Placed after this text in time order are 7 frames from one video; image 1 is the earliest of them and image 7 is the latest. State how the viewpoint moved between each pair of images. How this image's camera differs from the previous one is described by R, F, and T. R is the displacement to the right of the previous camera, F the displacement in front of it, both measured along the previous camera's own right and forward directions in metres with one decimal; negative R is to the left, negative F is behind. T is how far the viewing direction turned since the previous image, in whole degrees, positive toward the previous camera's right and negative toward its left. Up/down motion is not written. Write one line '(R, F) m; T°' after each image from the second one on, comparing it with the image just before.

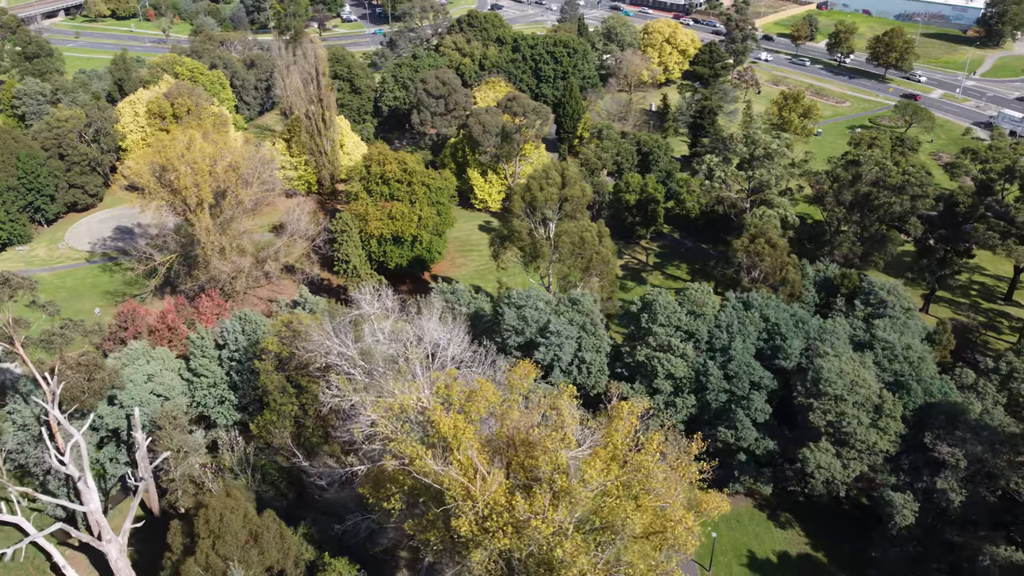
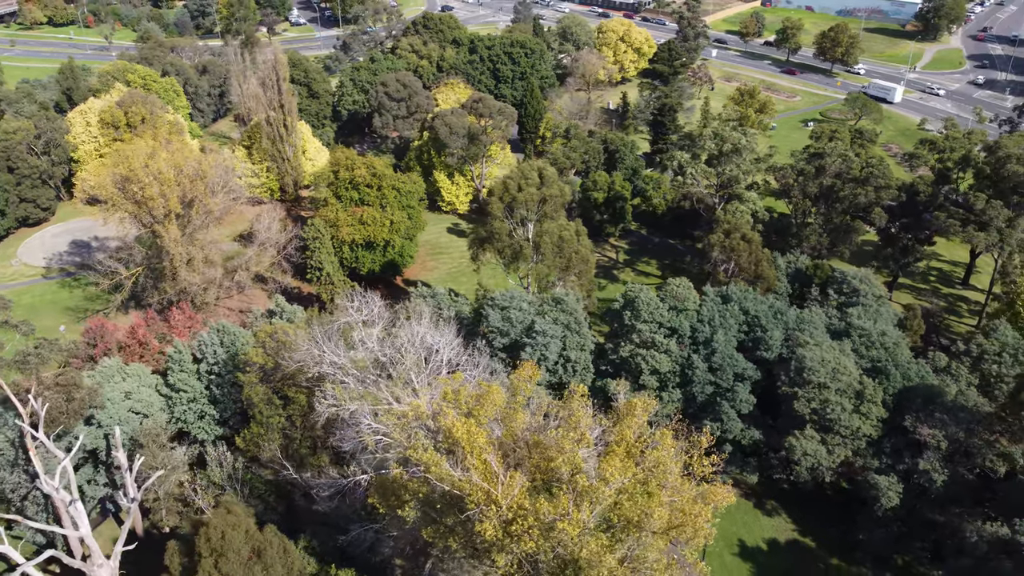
(-0.7, +0.1) m; +3°
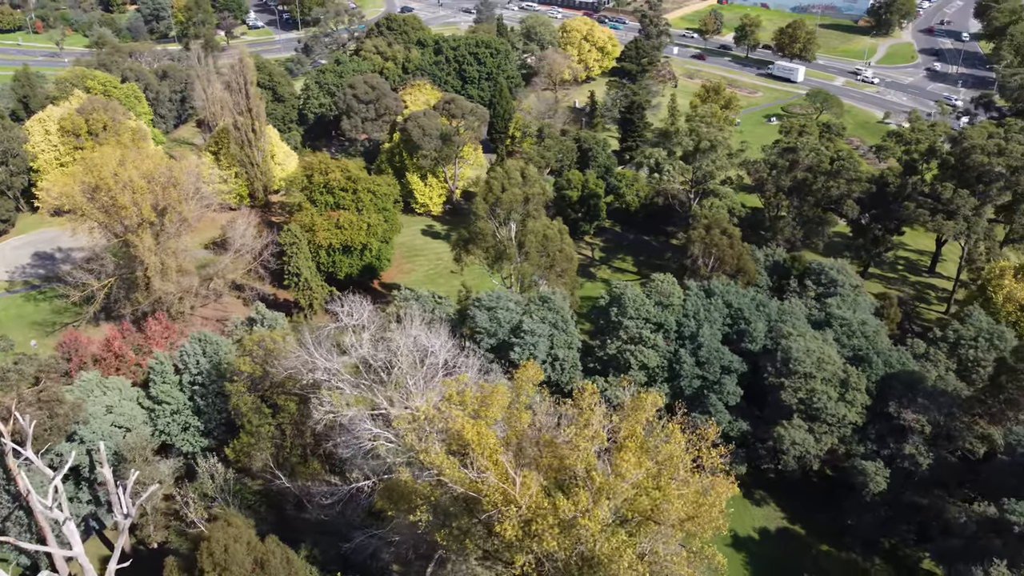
(-0.6, +0.1) m; +2°
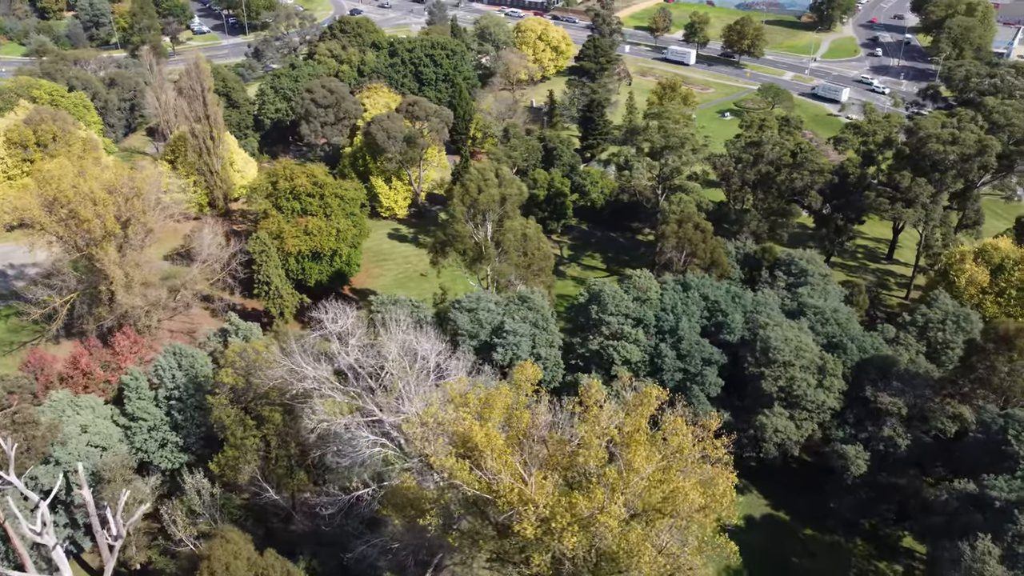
(-0.6, +0.1) m; +3°
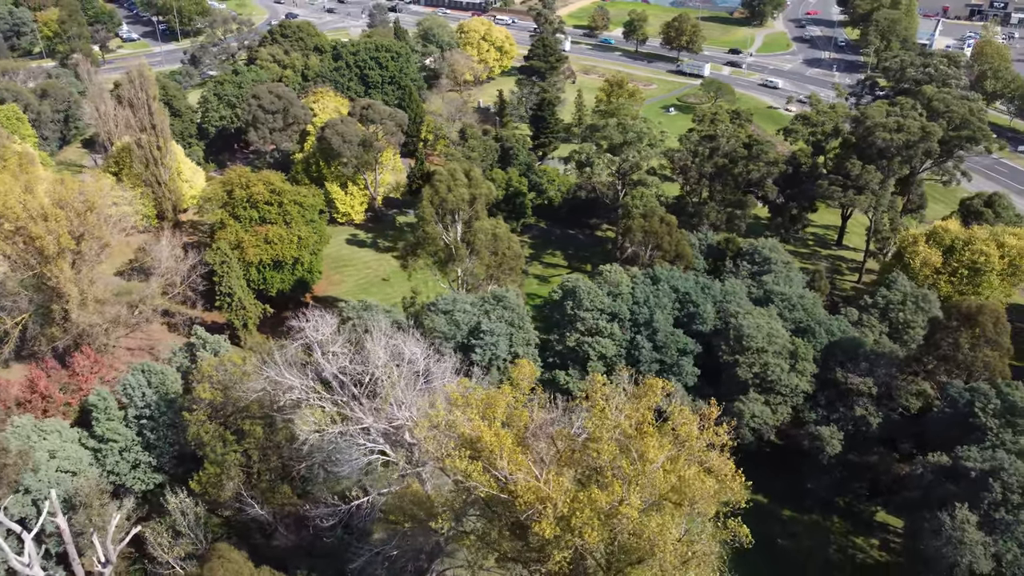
(-0.7, 0.0) m; +4°
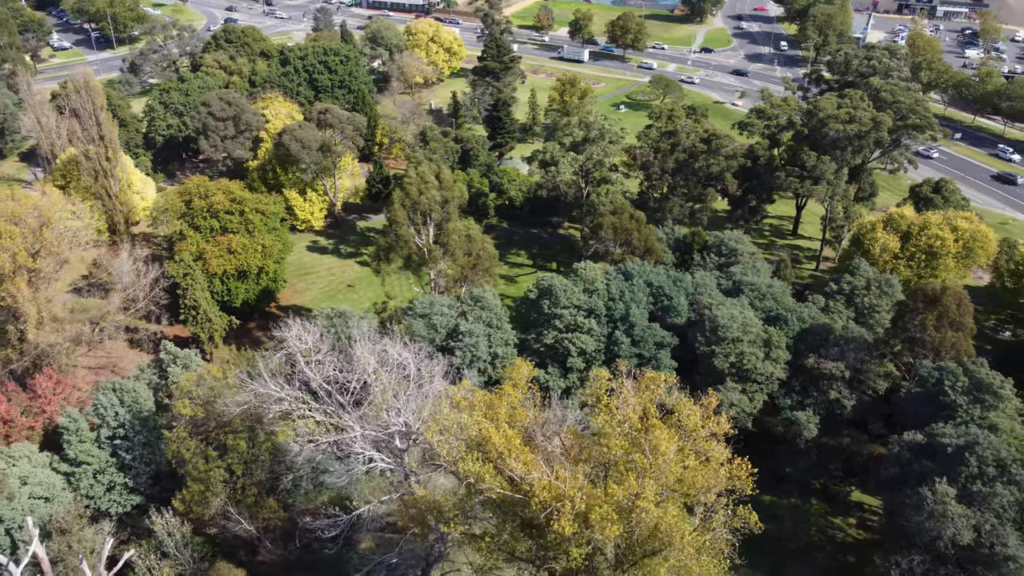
(-0.7, 0.0) m; +3°
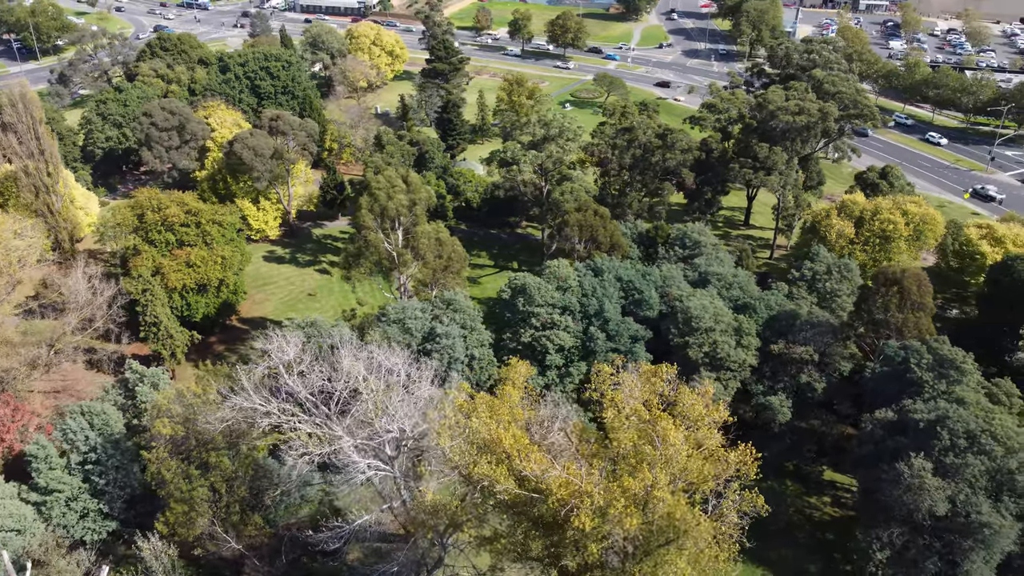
(-0.7, -0.1) m; +4°
